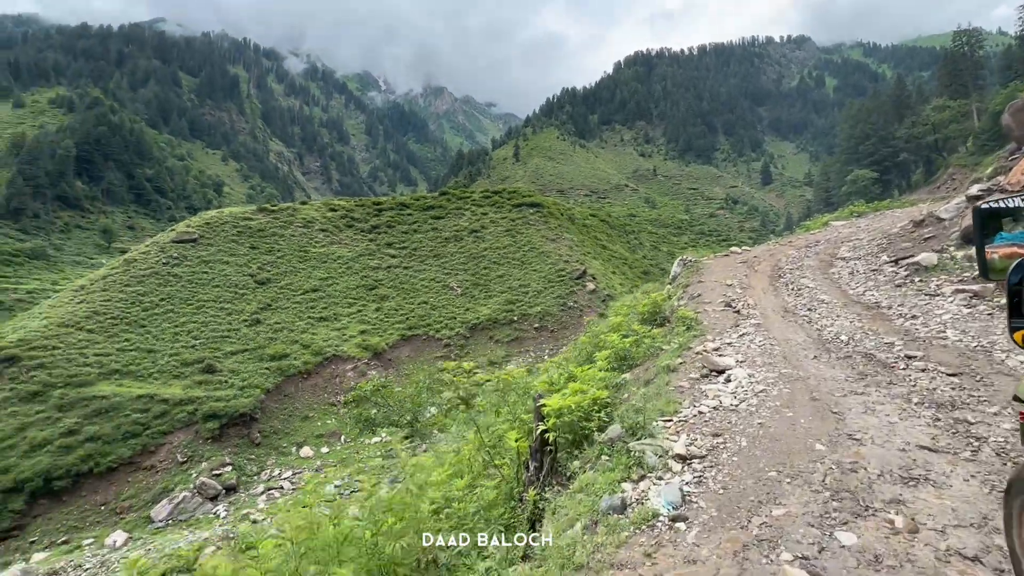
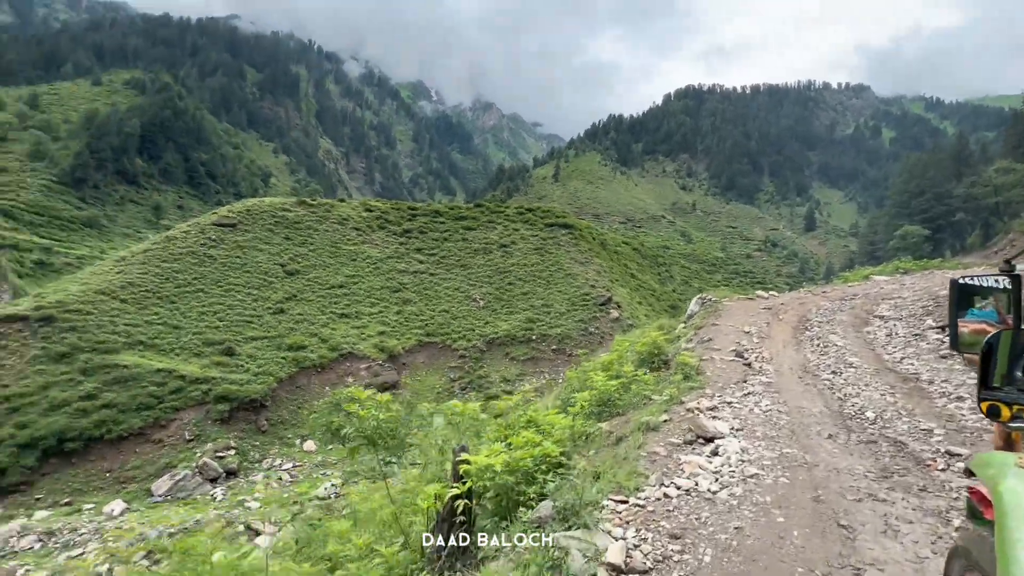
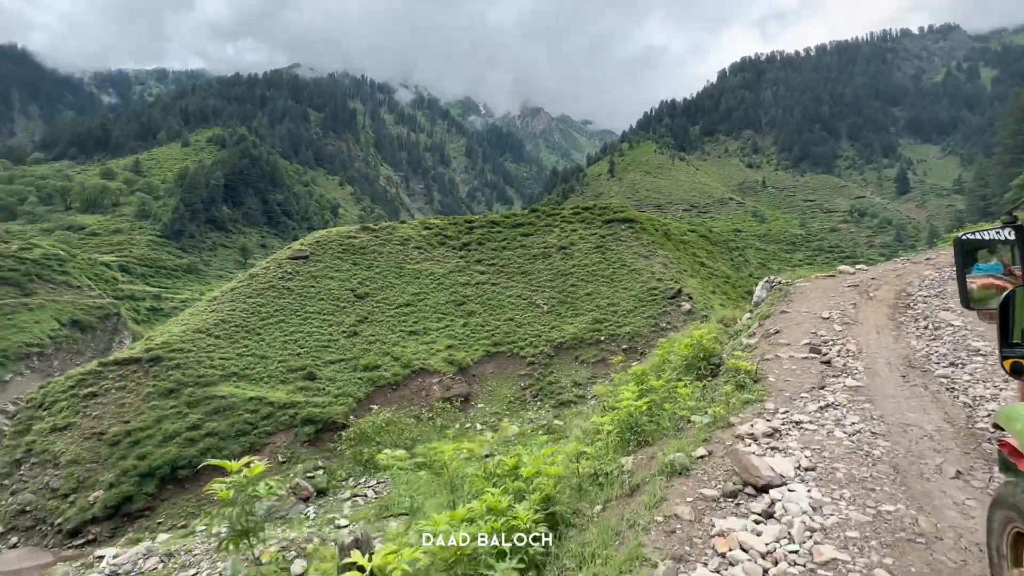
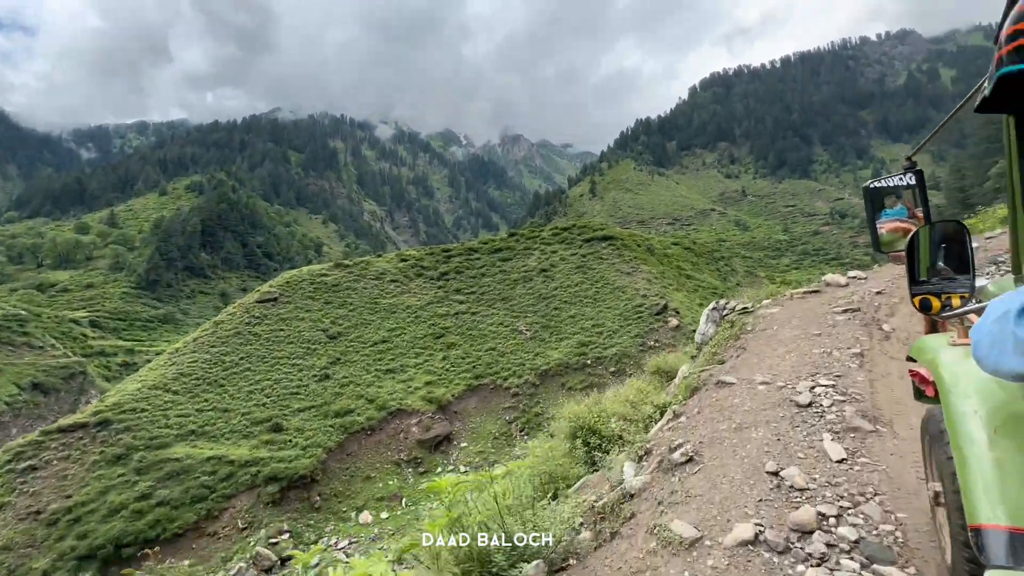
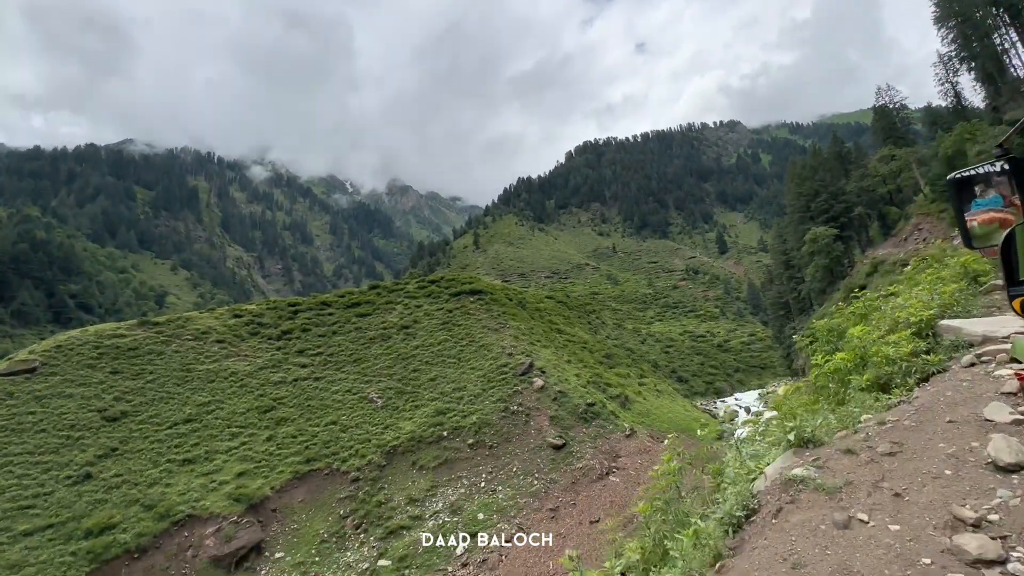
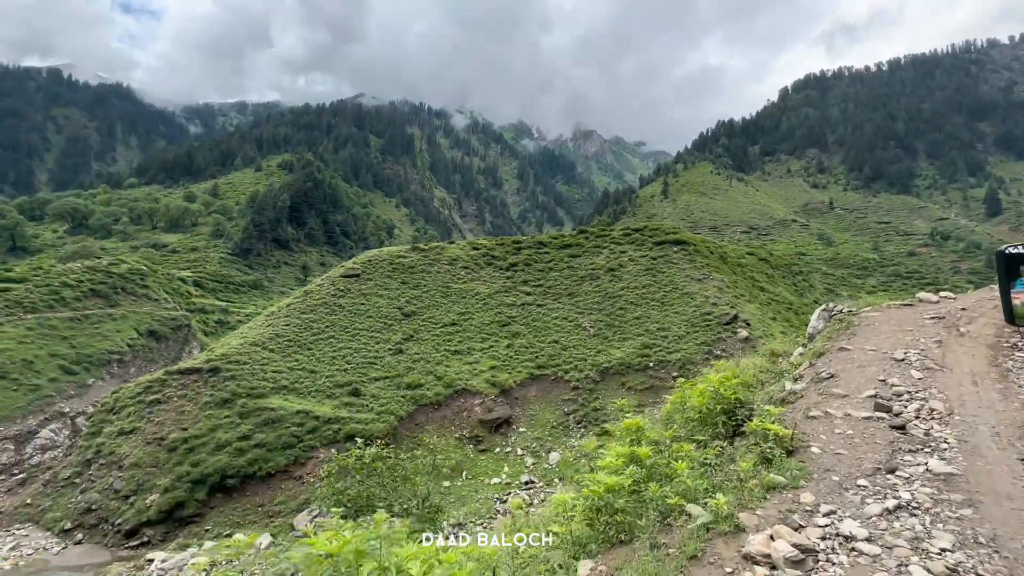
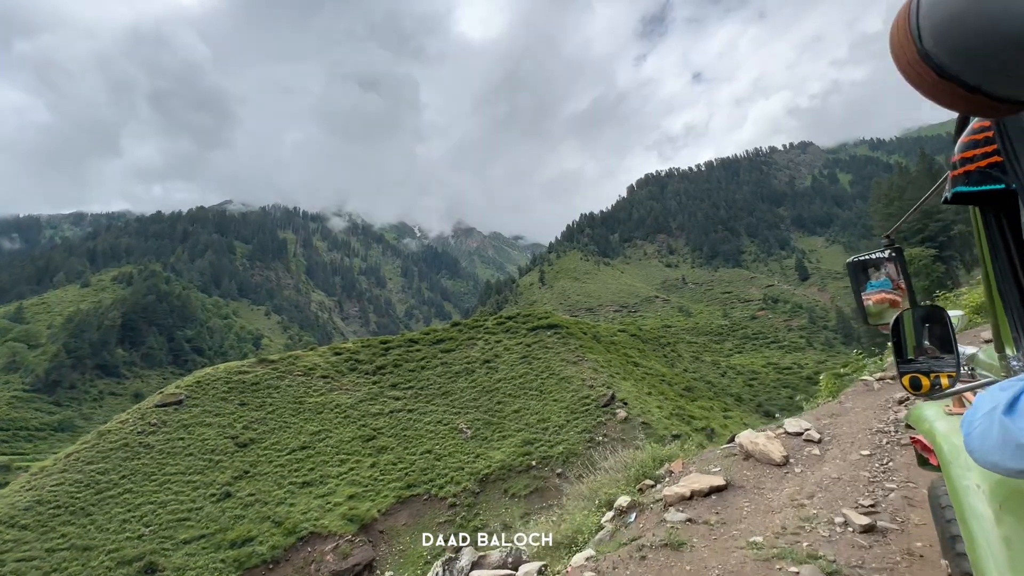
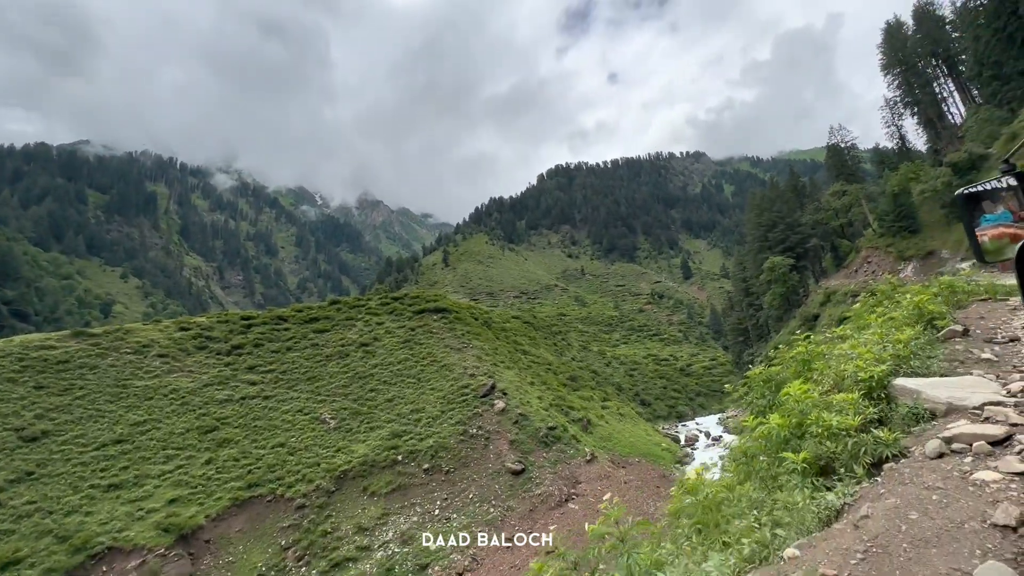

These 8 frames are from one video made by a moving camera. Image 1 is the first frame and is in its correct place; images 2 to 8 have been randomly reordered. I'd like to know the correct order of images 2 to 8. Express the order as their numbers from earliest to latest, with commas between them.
2, 3, 6, 4, 7, 5, 8
